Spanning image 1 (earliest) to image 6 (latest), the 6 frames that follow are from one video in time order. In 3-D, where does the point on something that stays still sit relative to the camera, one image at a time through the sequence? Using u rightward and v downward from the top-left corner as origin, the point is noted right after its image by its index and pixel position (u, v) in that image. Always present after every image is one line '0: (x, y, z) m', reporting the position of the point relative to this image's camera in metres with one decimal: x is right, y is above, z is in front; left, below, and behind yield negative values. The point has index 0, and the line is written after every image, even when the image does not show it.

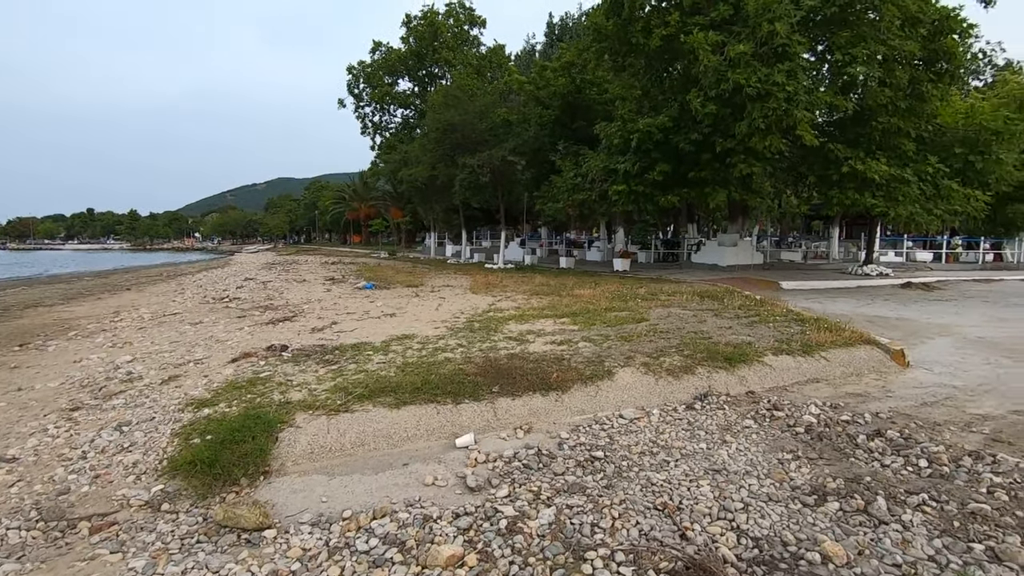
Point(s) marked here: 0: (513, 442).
0: (0.0, -1.4, +4.9) m
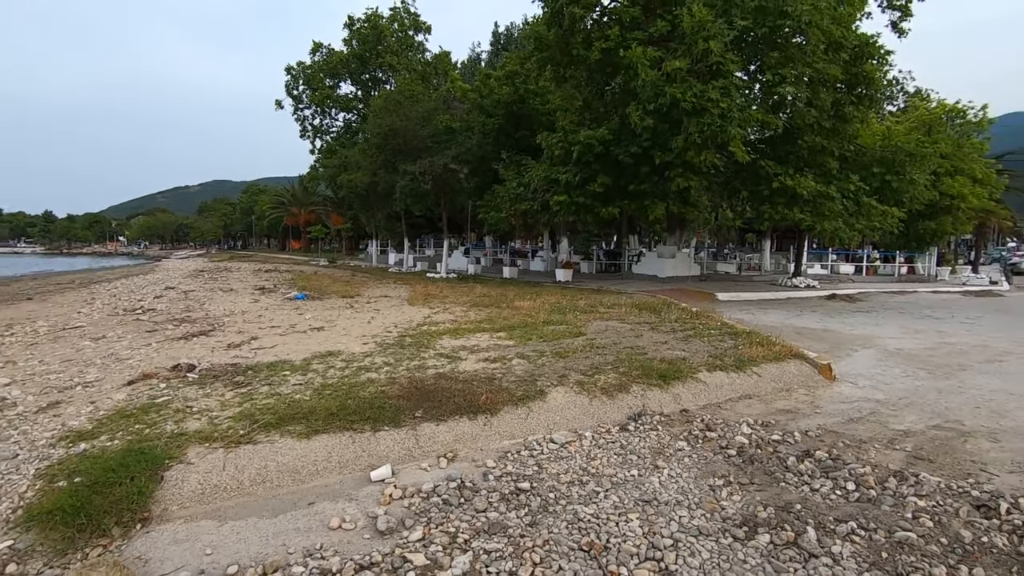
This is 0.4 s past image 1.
0: (-0.7, -1.5, +4.5) m
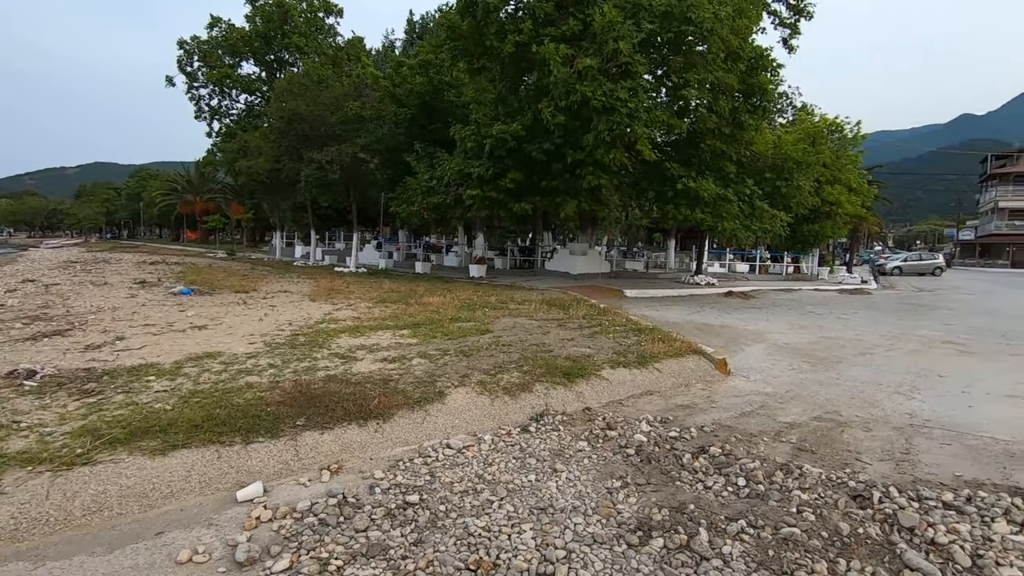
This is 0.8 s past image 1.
0: (-1.5, -1.5, +4.1) m
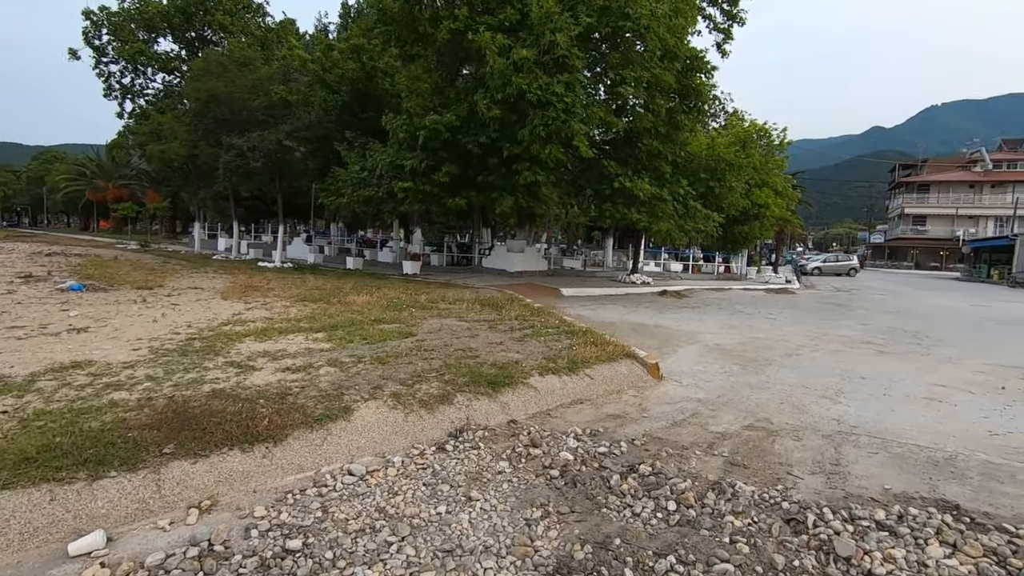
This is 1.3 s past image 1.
0: (-2.1, -1.5, +3.4) m
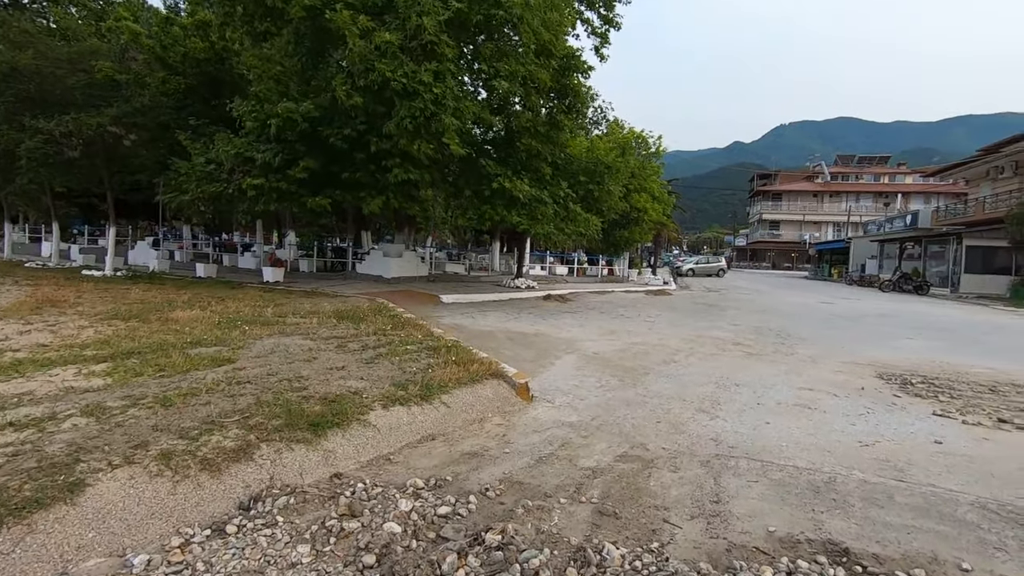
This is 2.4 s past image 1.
0: (-3.1, -1.7, +1.8) m
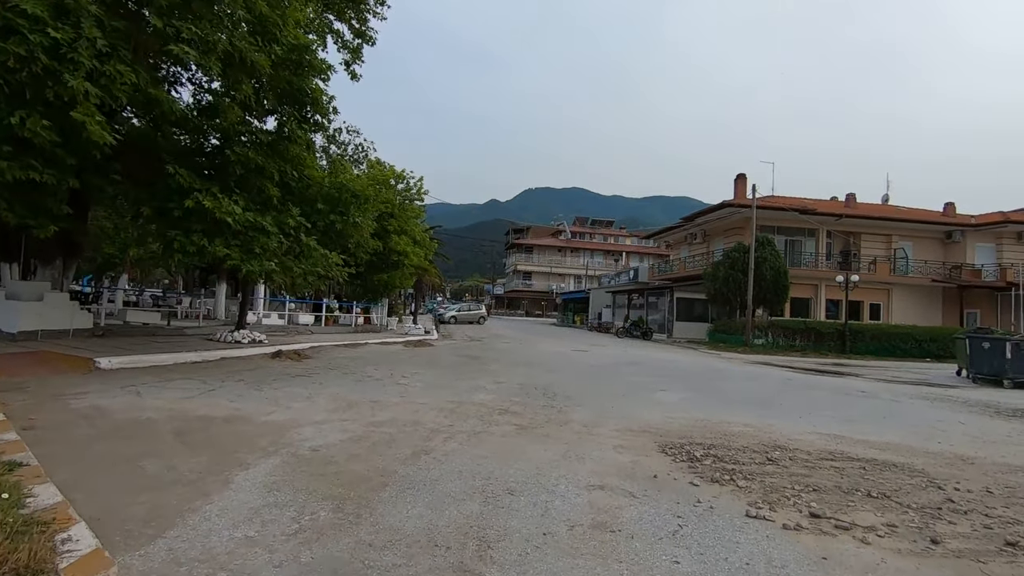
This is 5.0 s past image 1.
0: (-3.2, -1.7, -2.7) m
